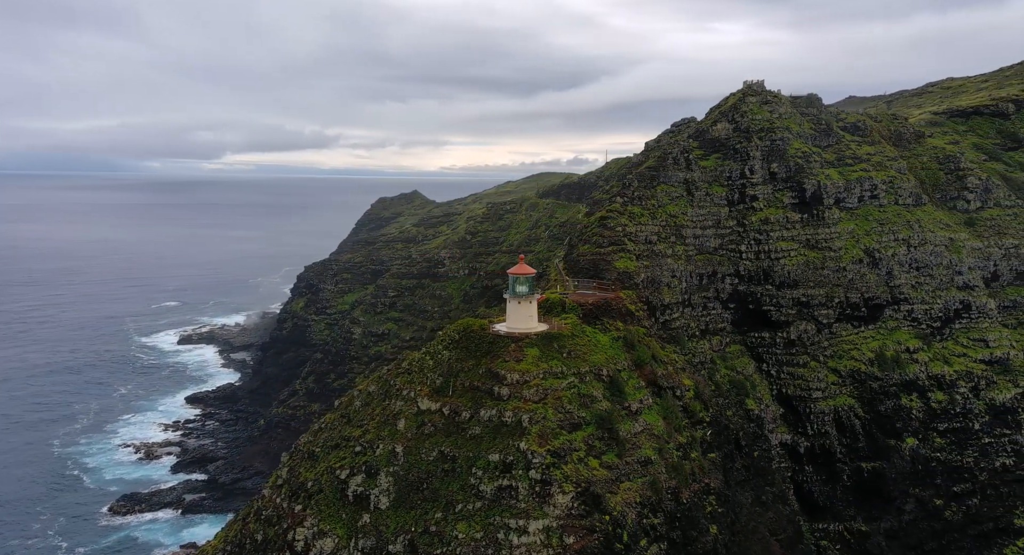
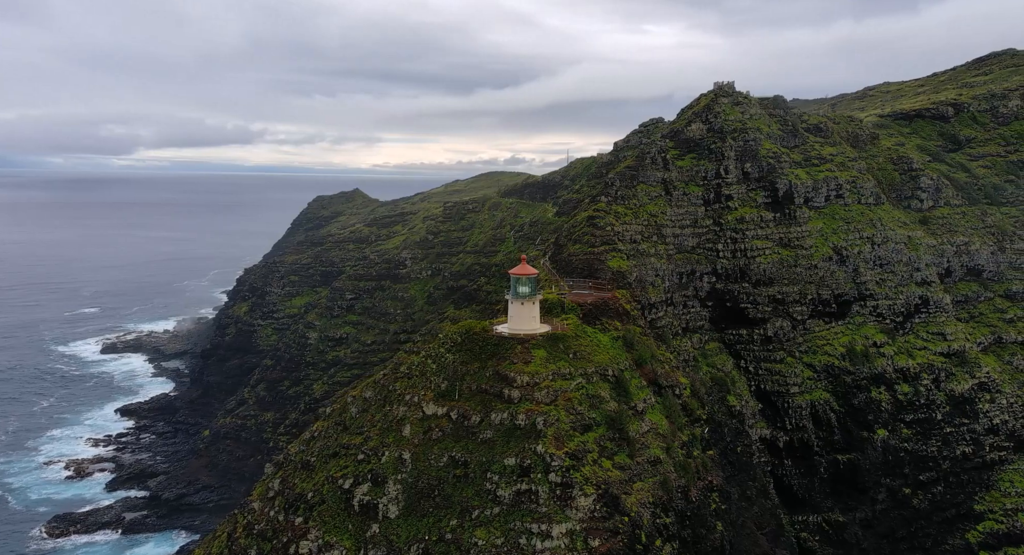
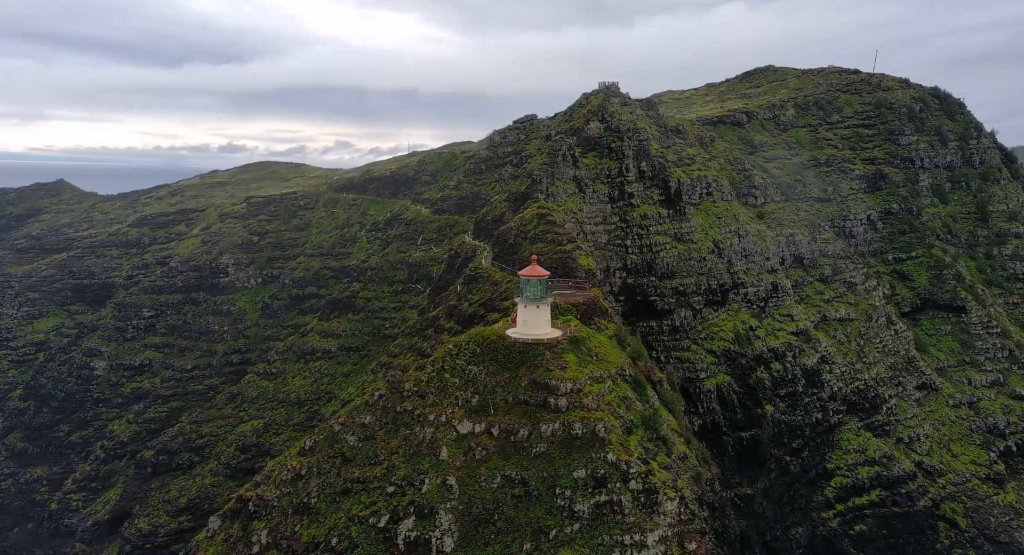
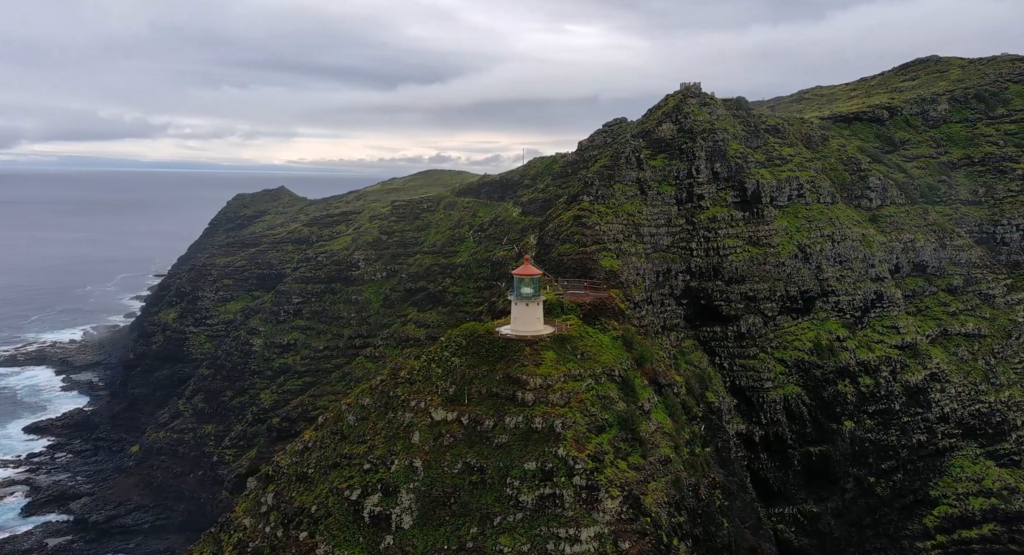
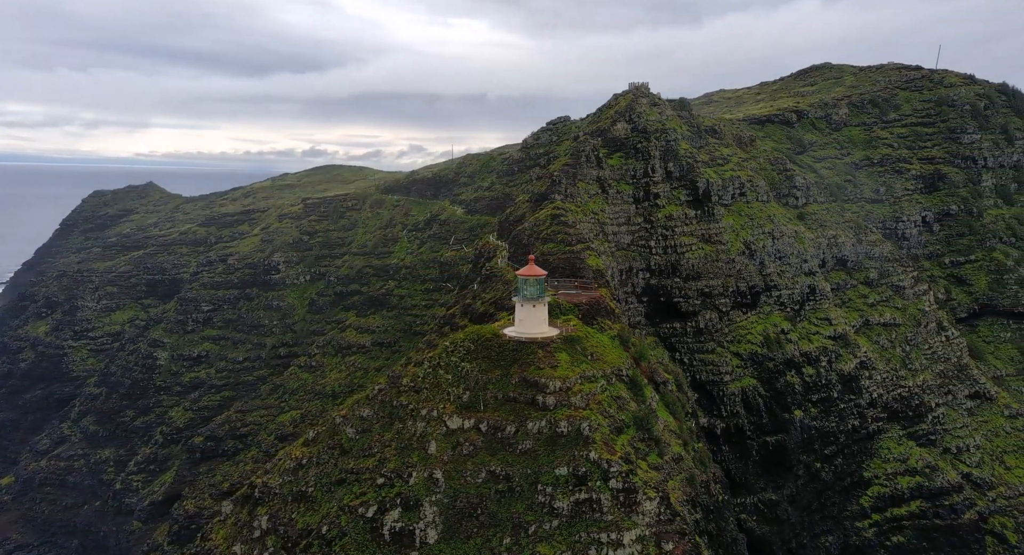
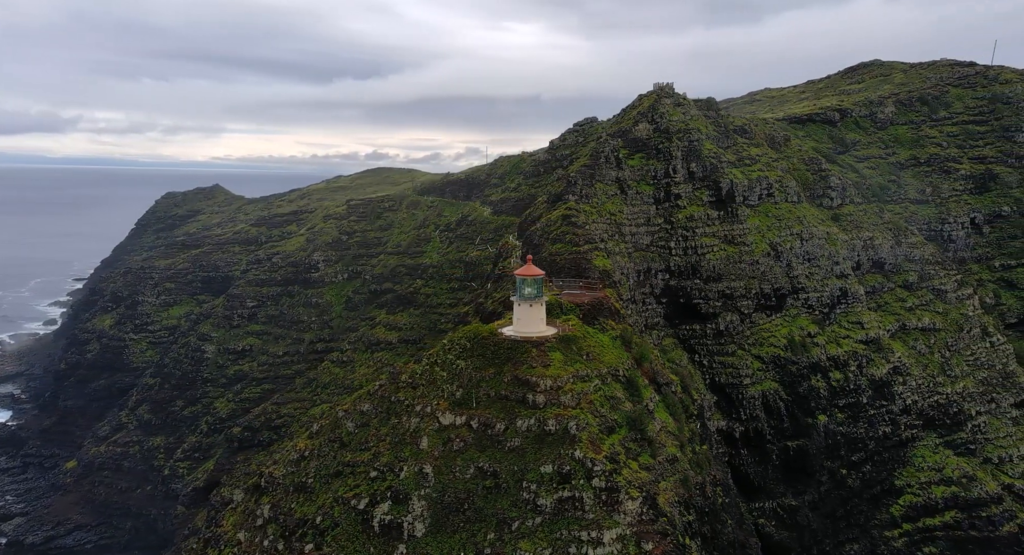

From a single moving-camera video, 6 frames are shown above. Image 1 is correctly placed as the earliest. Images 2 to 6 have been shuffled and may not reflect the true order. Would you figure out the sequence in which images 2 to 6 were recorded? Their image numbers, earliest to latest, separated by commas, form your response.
2, 4, 6, 5, 3
